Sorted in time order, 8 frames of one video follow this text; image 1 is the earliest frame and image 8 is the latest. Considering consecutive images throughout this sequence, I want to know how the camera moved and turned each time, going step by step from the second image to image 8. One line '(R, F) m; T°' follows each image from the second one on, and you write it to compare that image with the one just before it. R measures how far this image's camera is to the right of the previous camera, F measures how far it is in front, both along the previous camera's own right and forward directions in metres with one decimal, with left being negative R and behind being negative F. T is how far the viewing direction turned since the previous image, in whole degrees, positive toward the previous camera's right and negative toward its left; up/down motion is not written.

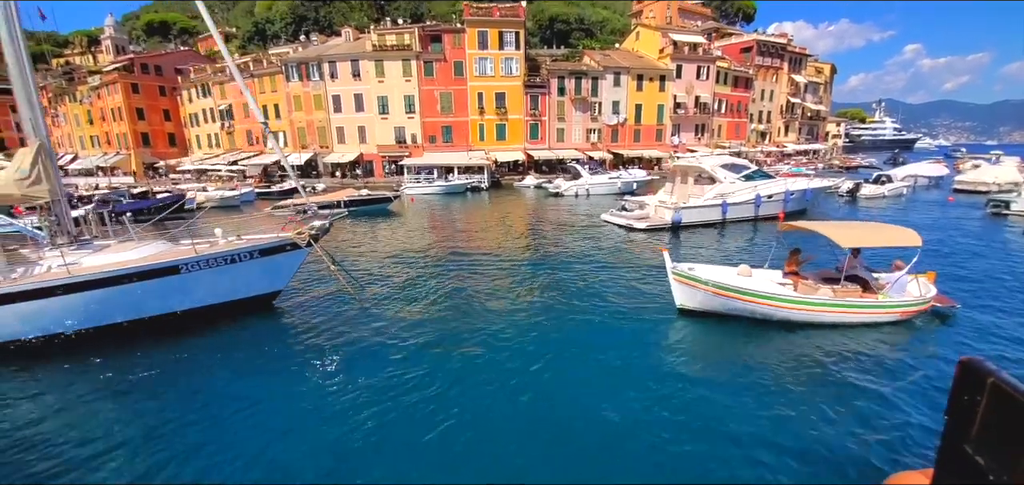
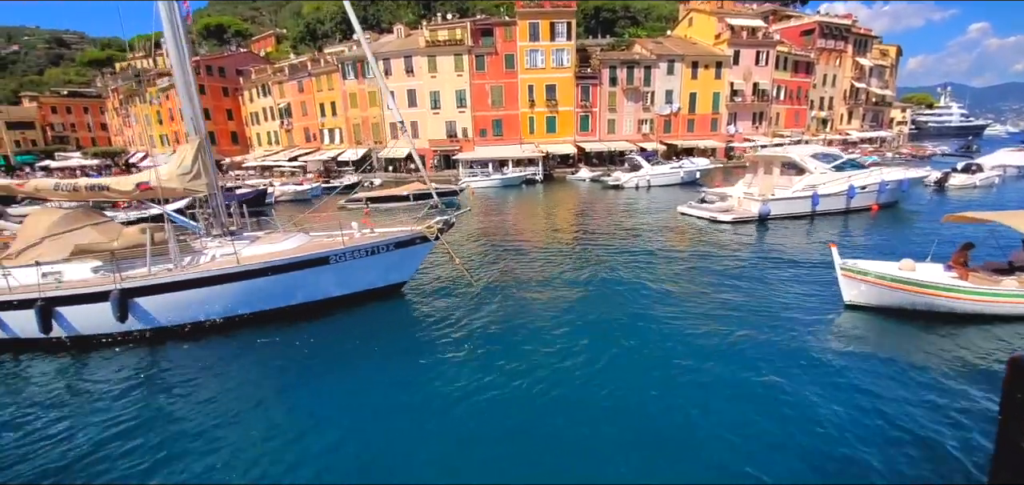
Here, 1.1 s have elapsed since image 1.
(-2.8, -0.1) m; -4°
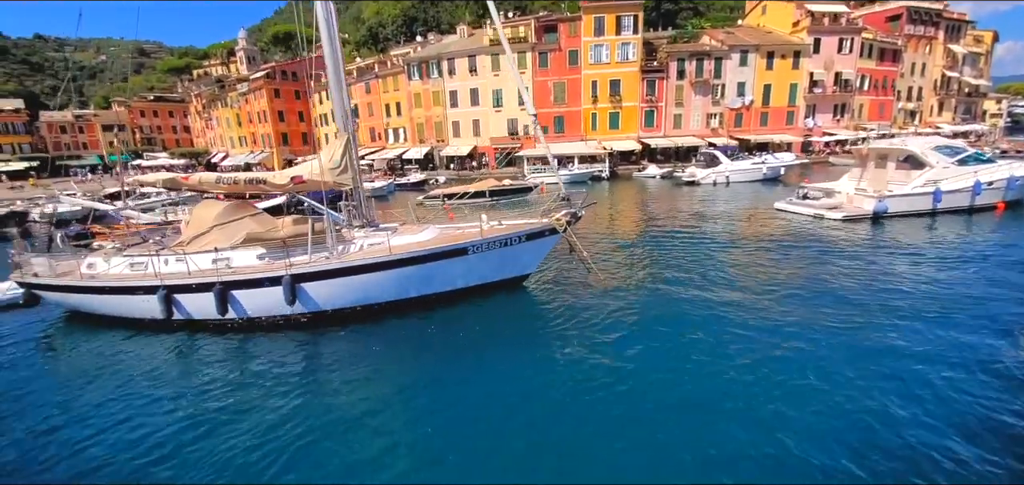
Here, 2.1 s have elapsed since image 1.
(-2.7, -0.1) m; -6°
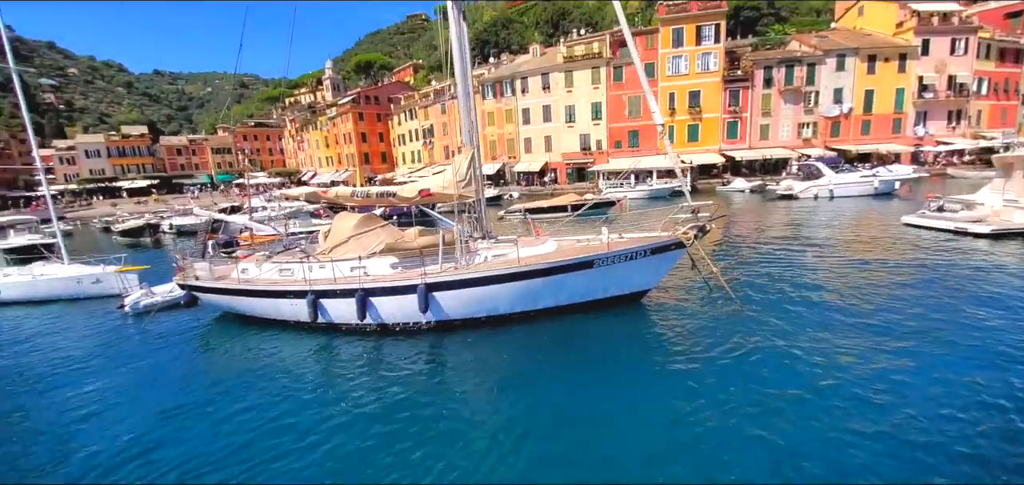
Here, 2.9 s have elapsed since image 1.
(-1.9, 0.0) m; -8°
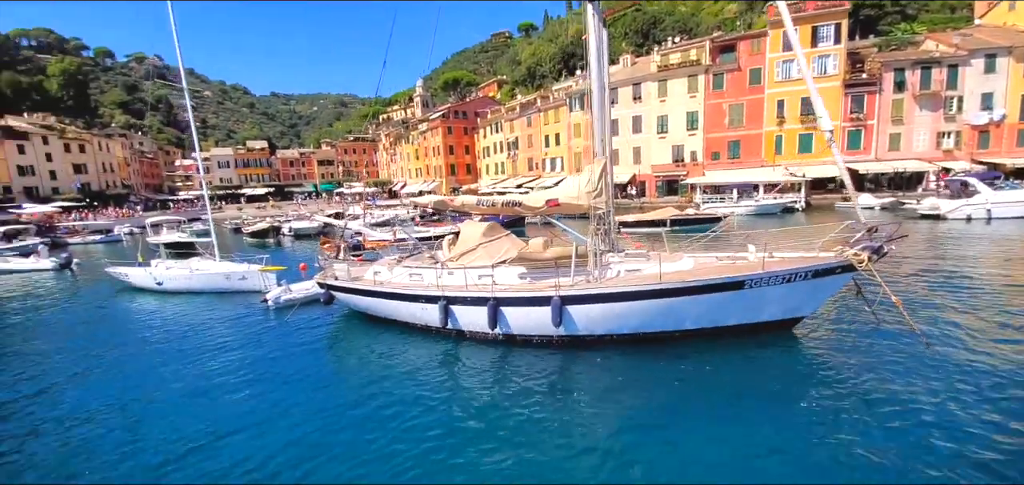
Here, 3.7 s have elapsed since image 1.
(-1.8, +0.3) m; -10°
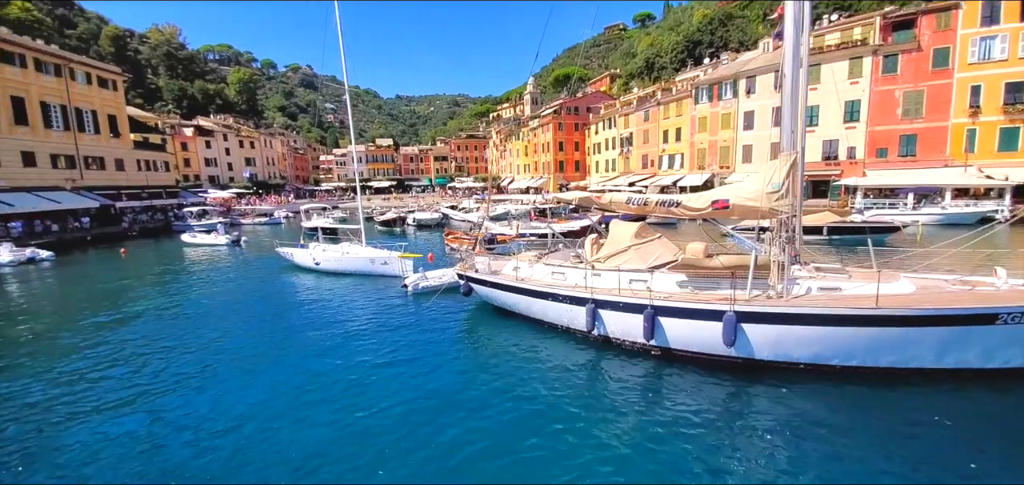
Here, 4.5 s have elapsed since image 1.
(-1.6, +0.6) m; -13°
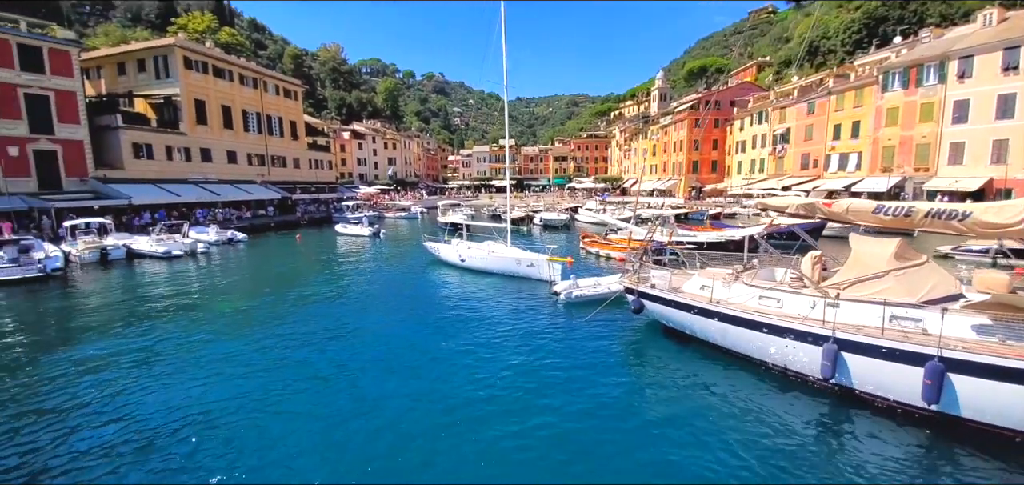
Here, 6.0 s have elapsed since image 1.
(-2.1, +1.2) m; -15°
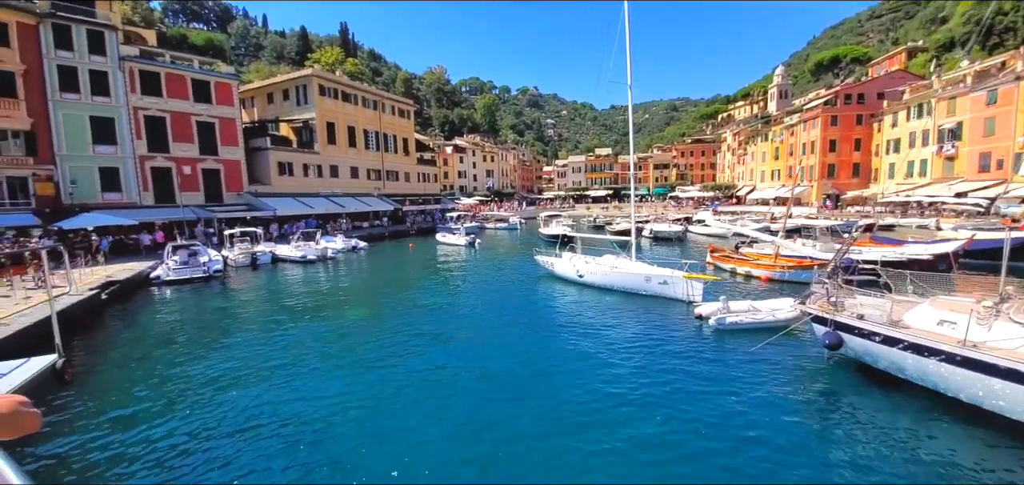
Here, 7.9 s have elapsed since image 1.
(-1.6, +1.1) m; -12°
